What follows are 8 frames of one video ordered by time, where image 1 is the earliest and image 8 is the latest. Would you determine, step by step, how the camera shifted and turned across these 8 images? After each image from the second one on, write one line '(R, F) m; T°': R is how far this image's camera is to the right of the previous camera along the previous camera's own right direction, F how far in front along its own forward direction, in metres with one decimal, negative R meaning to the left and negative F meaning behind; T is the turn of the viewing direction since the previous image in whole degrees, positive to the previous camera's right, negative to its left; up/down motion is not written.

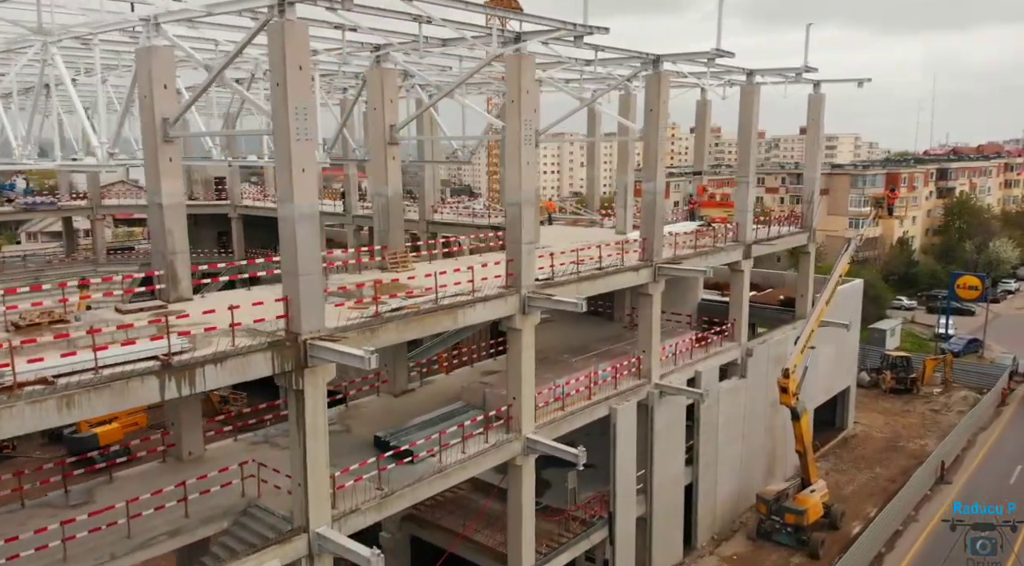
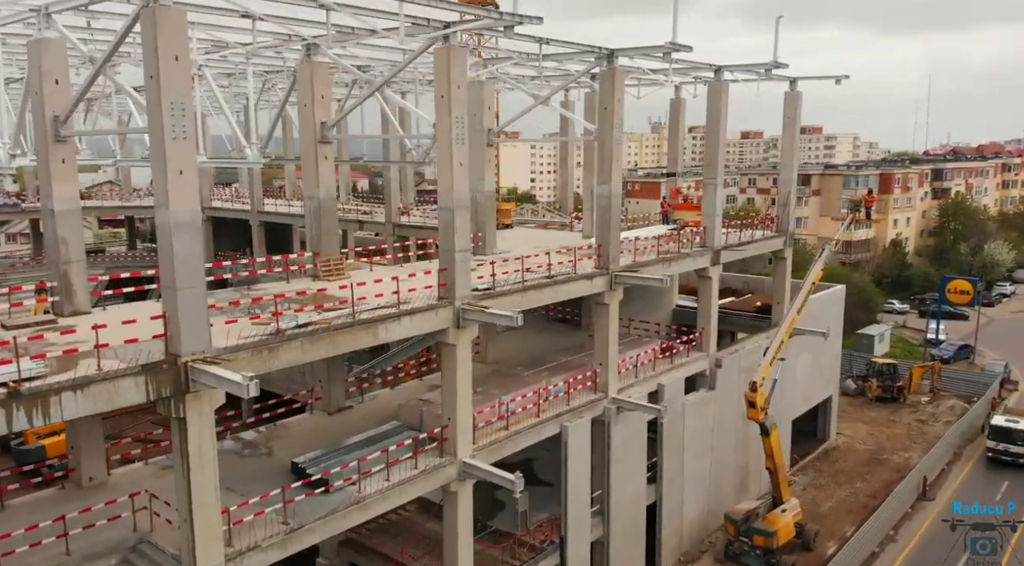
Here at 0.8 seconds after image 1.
(+1.3, +1.3) m; 0°
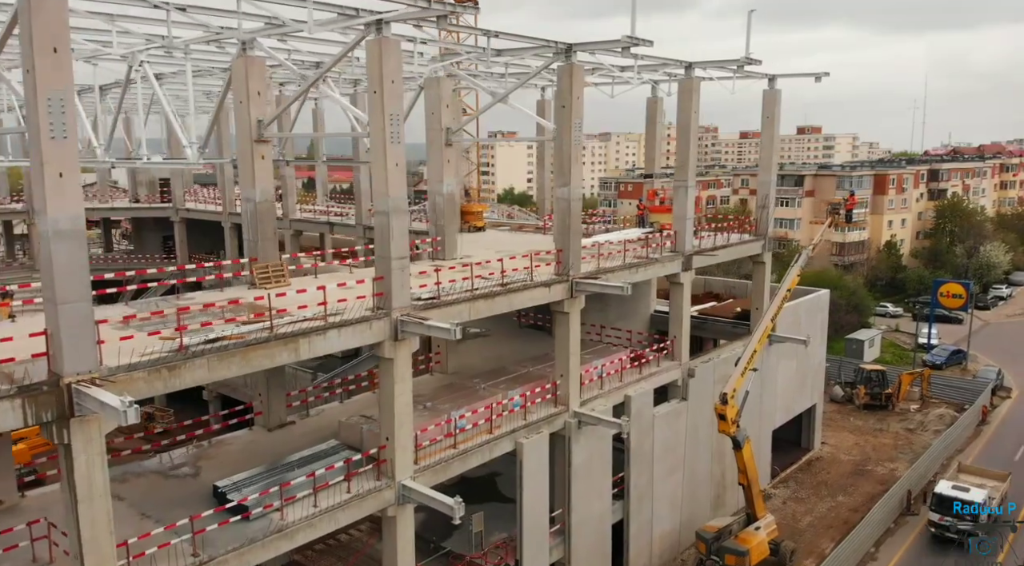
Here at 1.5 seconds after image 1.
(+1.0, +1.0) m; 0°
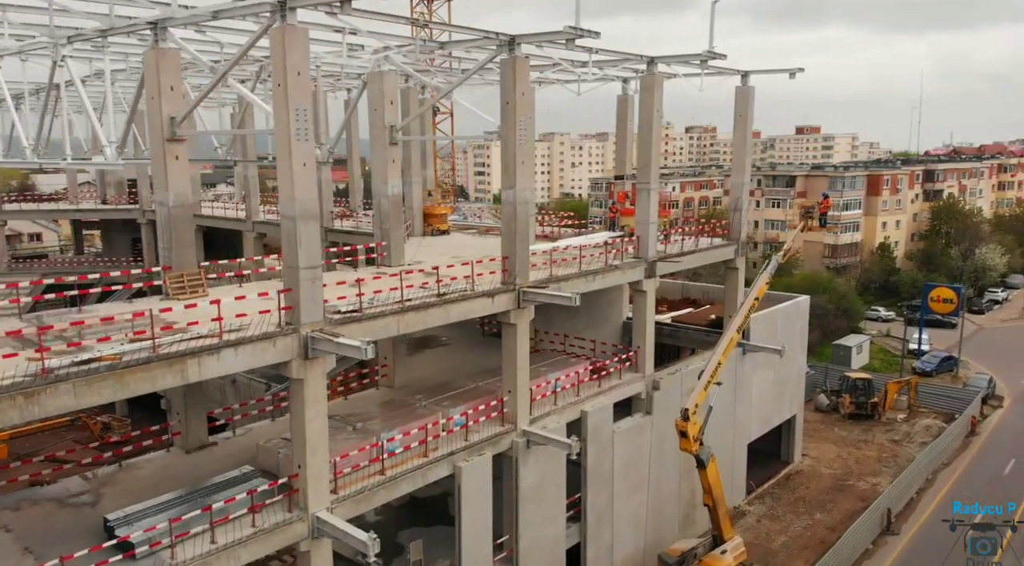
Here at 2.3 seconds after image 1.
(+1.2, +1.2) m; 0°
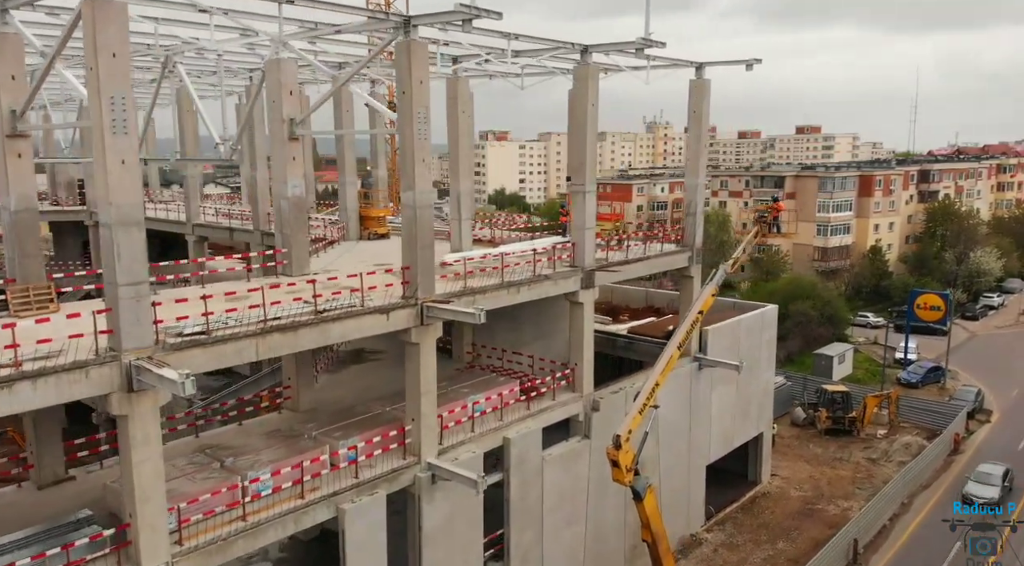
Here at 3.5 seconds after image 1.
(+1.9, +1.9) m; 0°
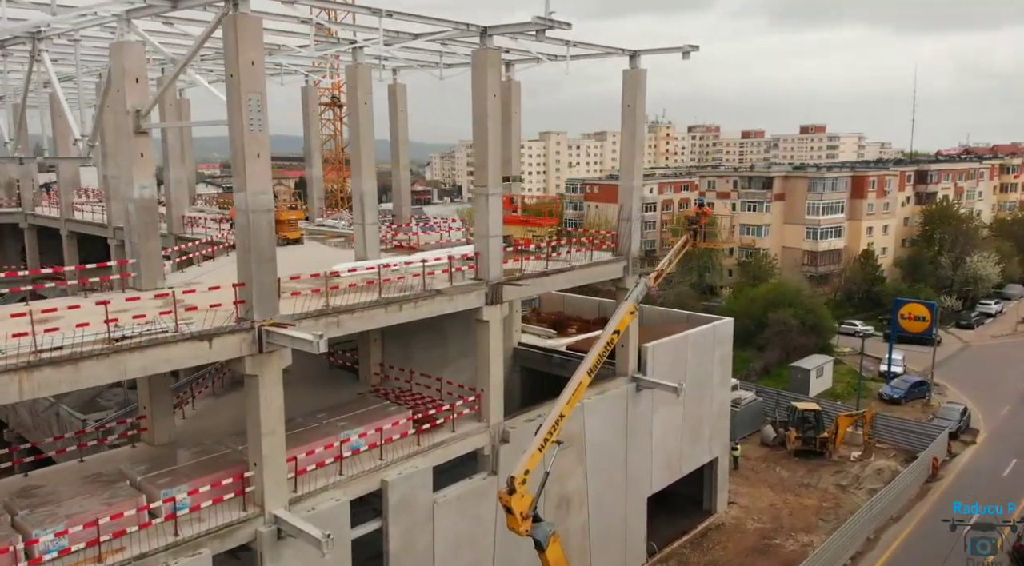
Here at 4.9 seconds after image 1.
(+2.3, +2.3) m; -1°
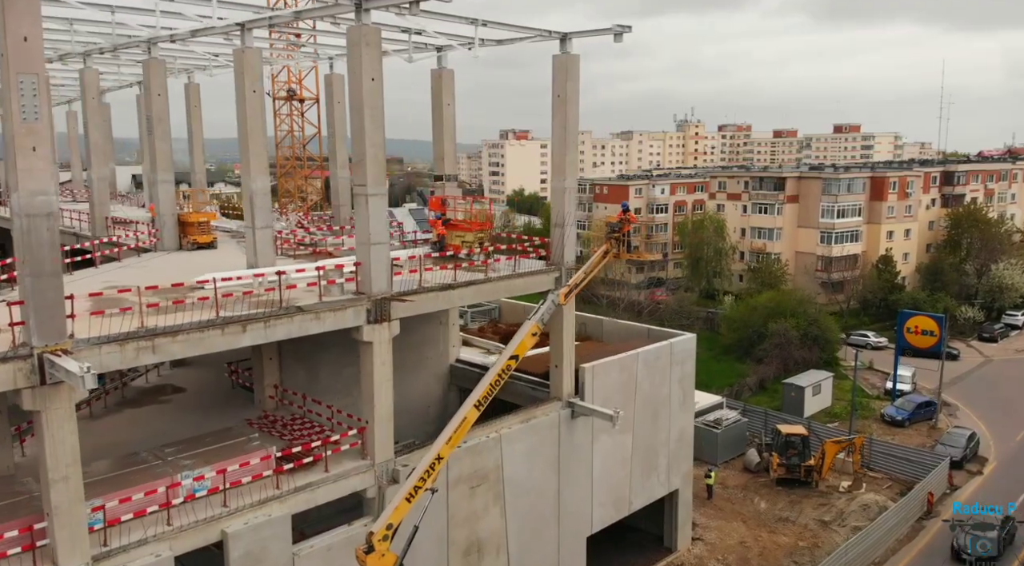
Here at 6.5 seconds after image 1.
(+2.6, +2.3) m; -2°
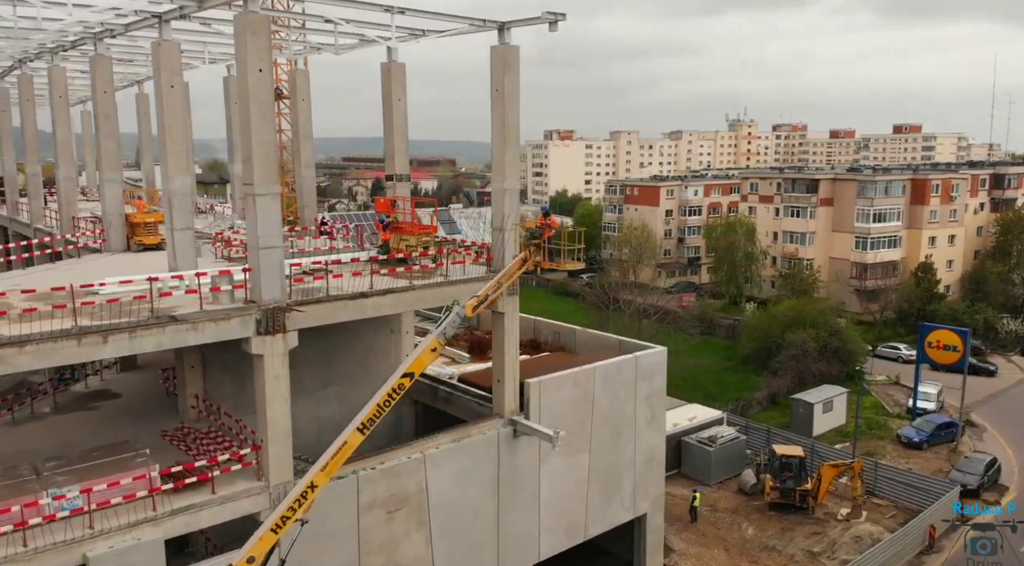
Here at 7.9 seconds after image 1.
(+2.4, +1.3) m; -4°
